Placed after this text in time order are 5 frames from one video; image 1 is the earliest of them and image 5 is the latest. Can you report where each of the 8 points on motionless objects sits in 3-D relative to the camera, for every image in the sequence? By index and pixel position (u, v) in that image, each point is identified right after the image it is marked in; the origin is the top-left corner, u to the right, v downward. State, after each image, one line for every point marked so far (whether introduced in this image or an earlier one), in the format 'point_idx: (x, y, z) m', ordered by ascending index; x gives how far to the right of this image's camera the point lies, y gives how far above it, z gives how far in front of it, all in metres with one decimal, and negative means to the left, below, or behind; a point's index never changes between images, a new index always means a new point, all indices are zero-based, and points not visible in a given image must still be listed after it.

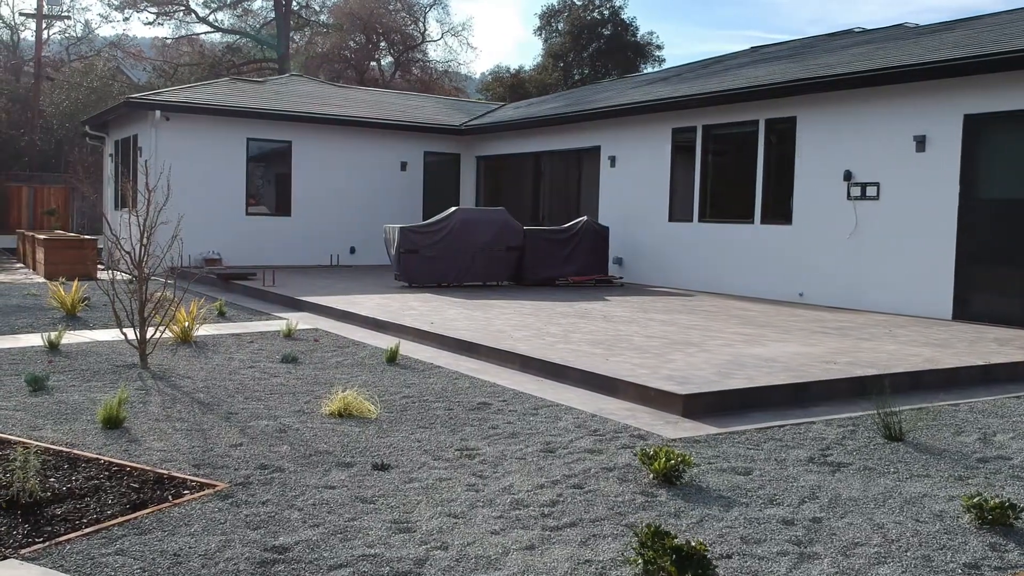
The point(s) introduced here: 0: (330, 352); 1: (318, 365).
0: (-1.5, -0.5, +8.1) m
1: (-1.5, -0.6, +7.5) m
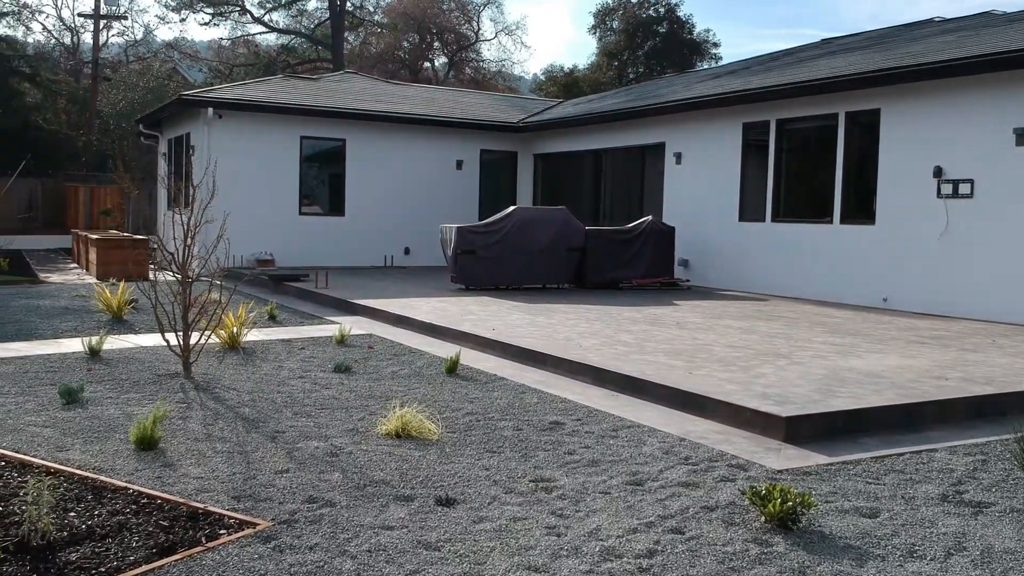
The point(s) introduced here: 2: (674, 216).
0: (-1.0, -0.6, +7.5) m
1: (-1.0, -0.6, +7.0) m
2: (+2.5, +1.1, +15.4) m
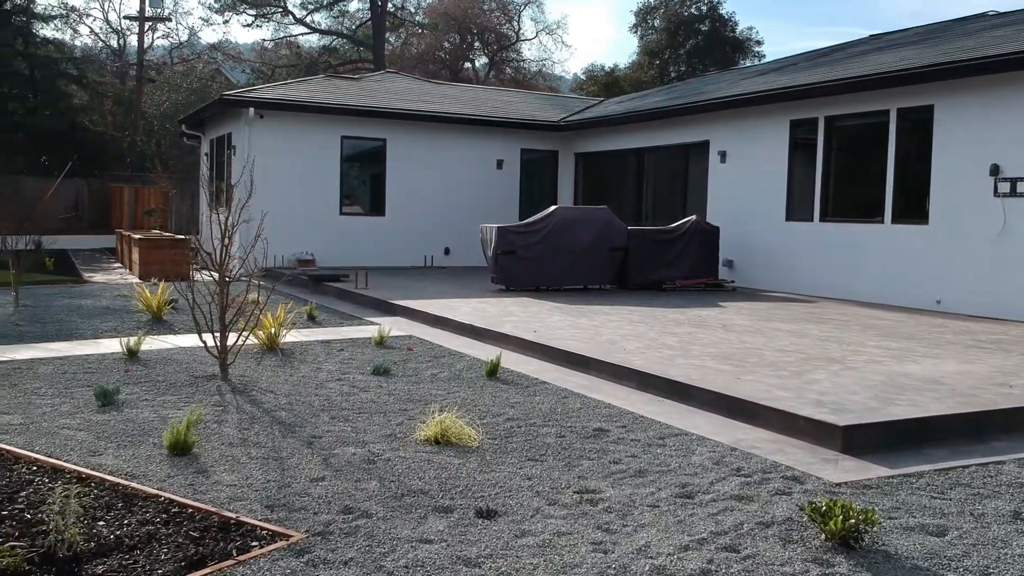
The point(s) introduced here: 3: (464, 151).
0: (-0.6, -0.6, +7.4) m
1: (-0.7, -0.6, +6.8) m
2: (+3.1, +1.1, +15.1) m
3: (-0.8, +2.4, +17.3) m
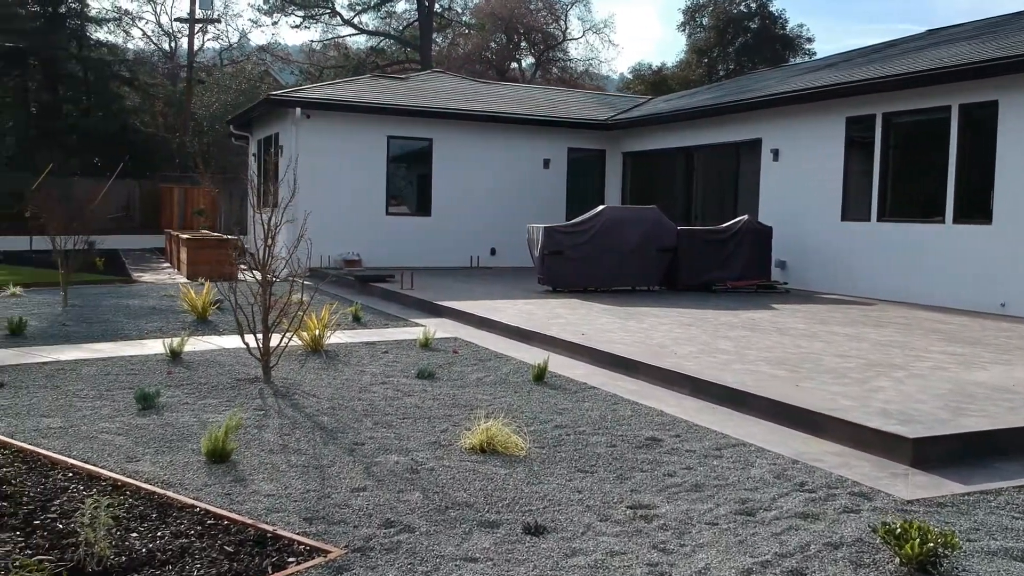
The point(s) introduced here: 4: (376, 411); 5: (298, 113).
0: (-0.3, -0.6, +7.2) m
1: (-0.4, -0.6, +6.7) m
2: (+3.8, +1.1, +14.7) m
3: (0.0, +2.4, +17.2) m
4: (-0.8, -0.7, +5.6) m
5: (-3.3, +2.7, +15.1) m
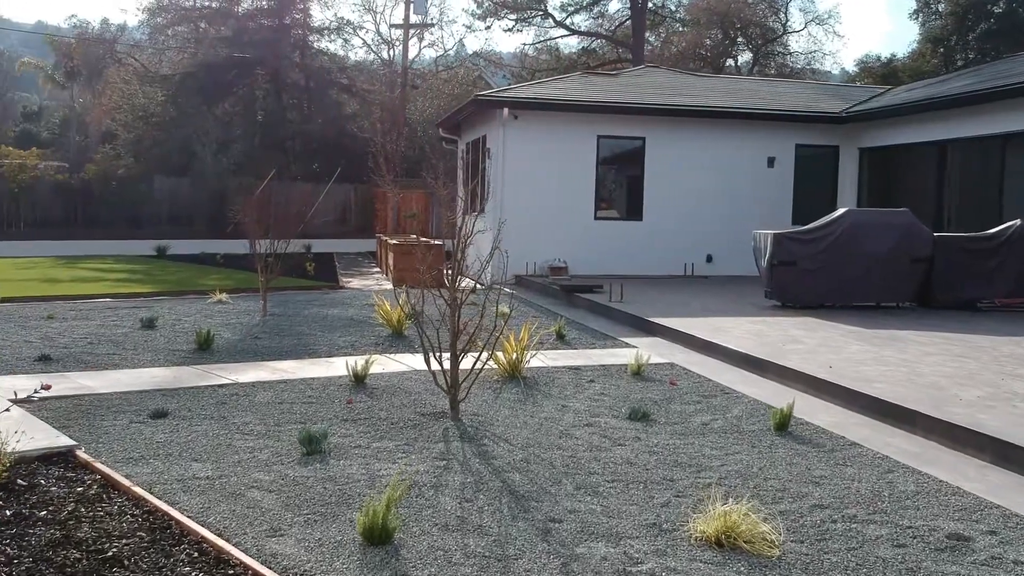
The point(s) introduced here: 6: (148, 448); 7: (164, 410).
0: (+1.1, -0.7, +6.0) m
1: (+0.9, -0.8, +5.5) m
2: (+6.7, +0.9, +12.5) m
3: (+3.5, +2.2, +15.7) m
4: (+0.3, -0.8, +4.6) m
5: (-0.1, +2.5, +14.4) m
6: (-1.7, -0.8, +4.7) m
7: (-1.9, -0.7, +5.5) m
